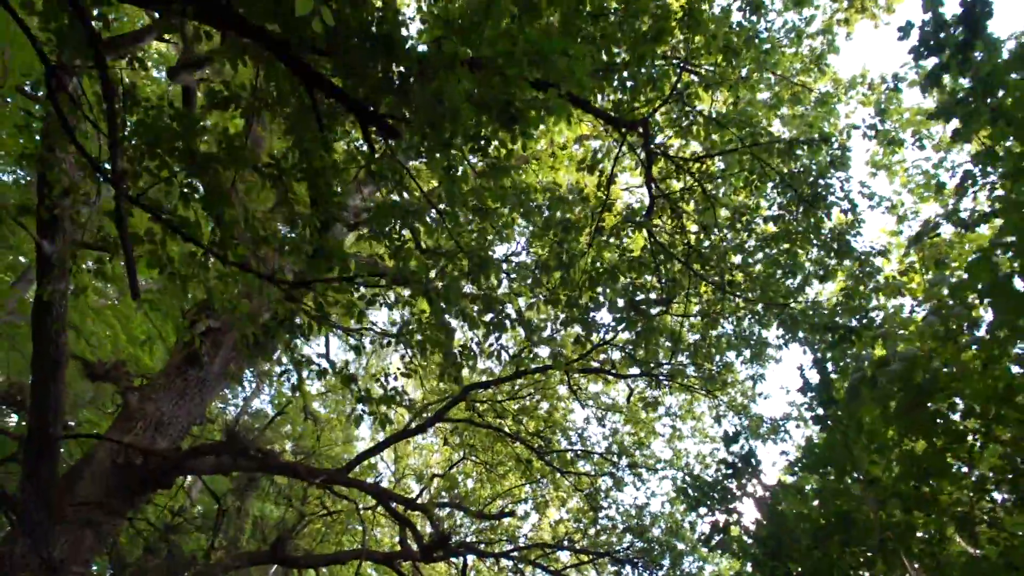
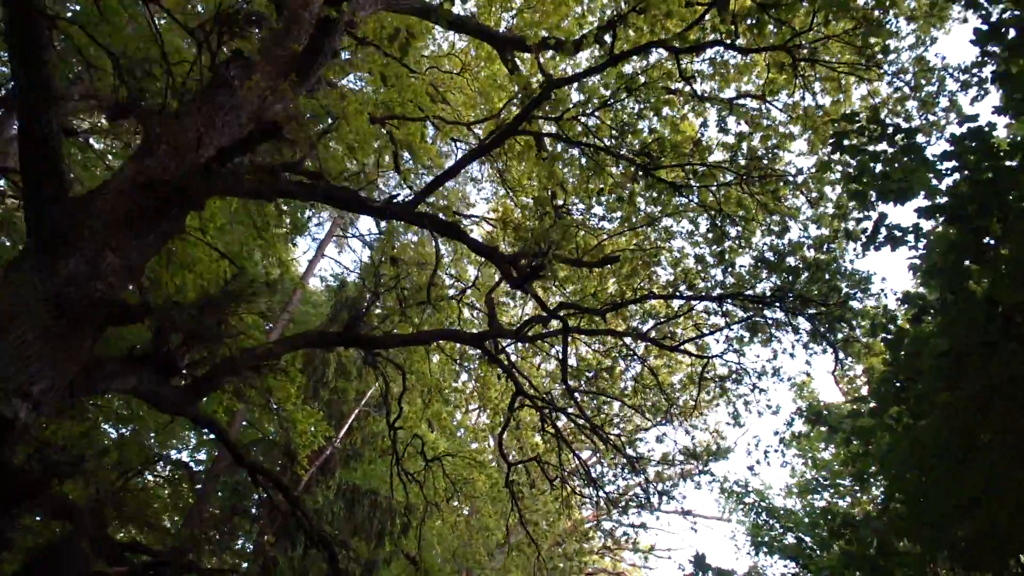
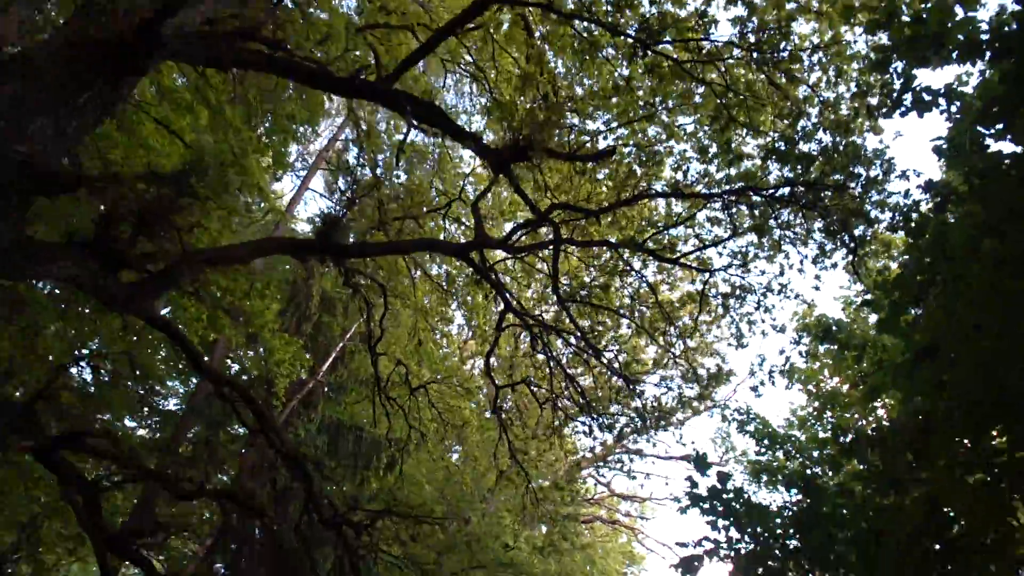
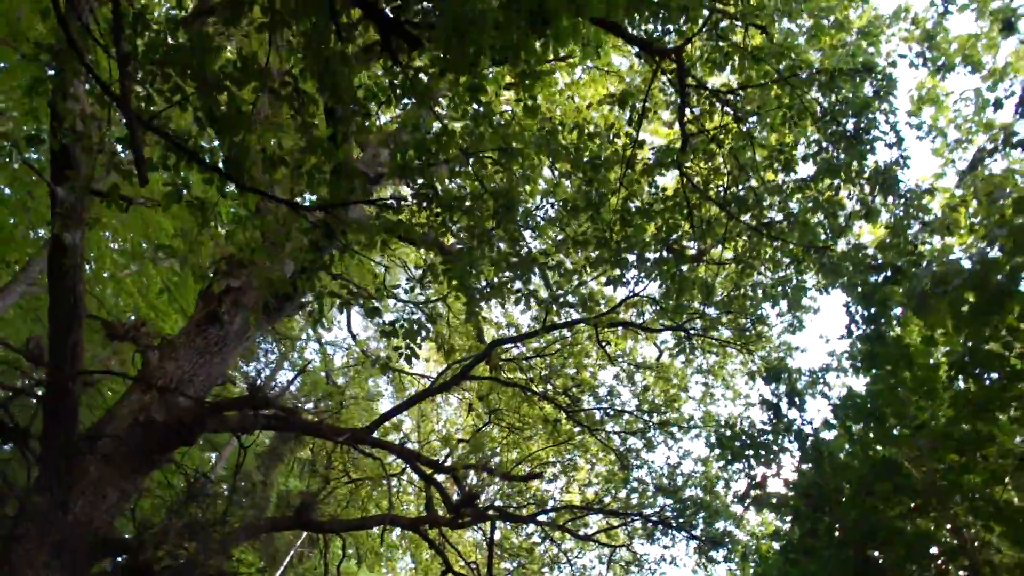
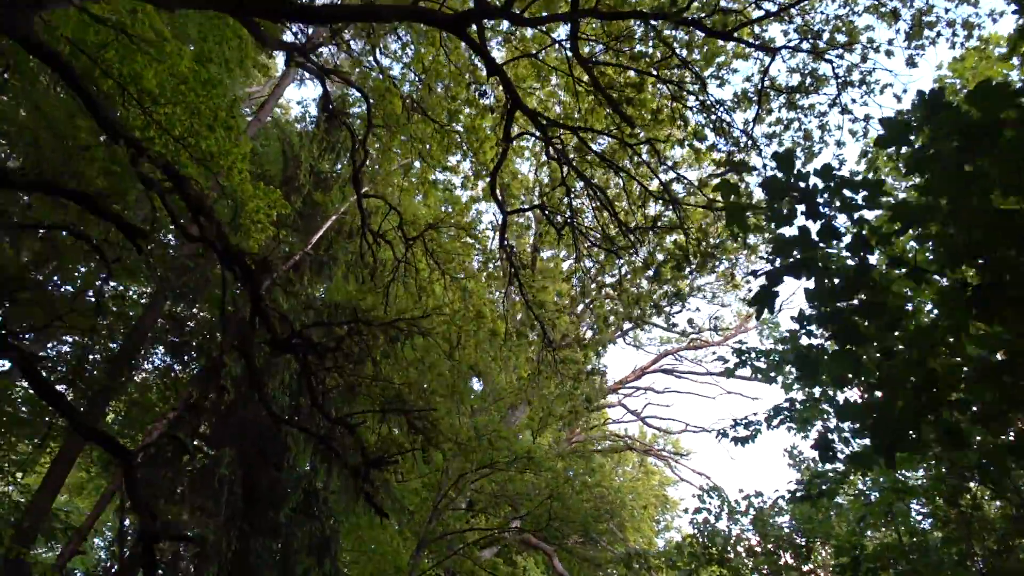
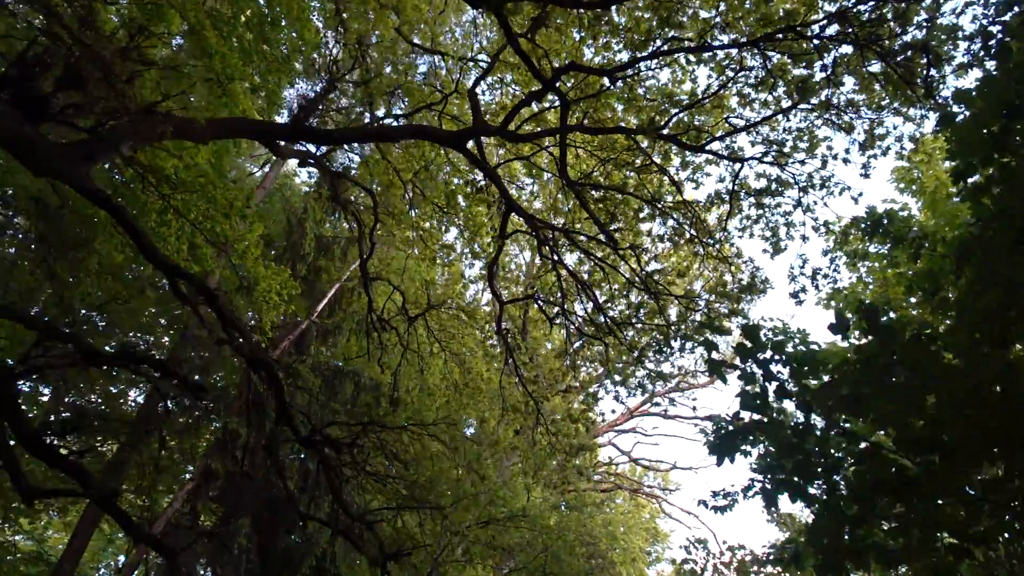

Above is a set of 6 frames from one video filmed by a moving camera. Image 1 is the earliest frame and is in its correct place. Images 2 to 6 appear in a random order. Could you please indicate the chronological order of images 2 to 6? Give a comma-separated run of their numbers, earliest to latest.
4, 2, 3, 6, 5
